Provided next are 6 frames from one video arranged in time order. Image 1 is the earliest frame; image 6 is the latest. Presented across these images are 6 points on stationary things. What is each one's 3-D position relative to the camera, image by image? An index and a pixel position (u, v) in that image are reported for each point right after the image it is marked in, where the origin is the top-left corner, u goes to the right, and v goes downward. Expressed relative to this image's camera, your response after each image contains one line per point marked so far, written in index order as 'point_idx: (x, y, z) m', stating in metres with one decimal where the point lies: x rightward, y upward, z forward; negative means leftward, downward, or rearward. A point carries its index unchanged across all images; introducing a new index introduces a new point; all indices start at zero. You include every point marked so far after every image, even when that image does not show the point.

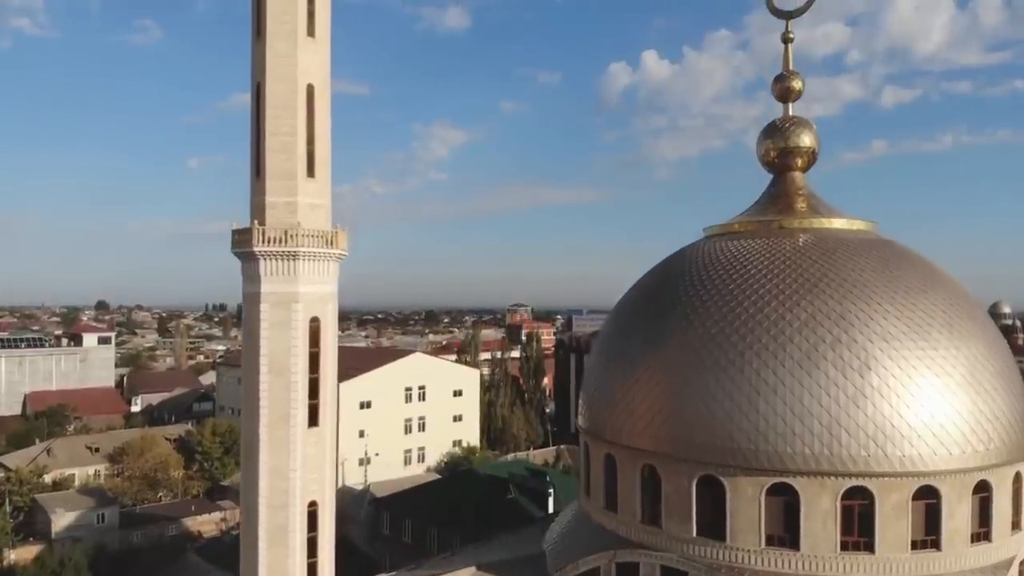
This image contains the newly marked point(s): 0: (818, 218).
0: (+3.2, +0.7, +7.9) m
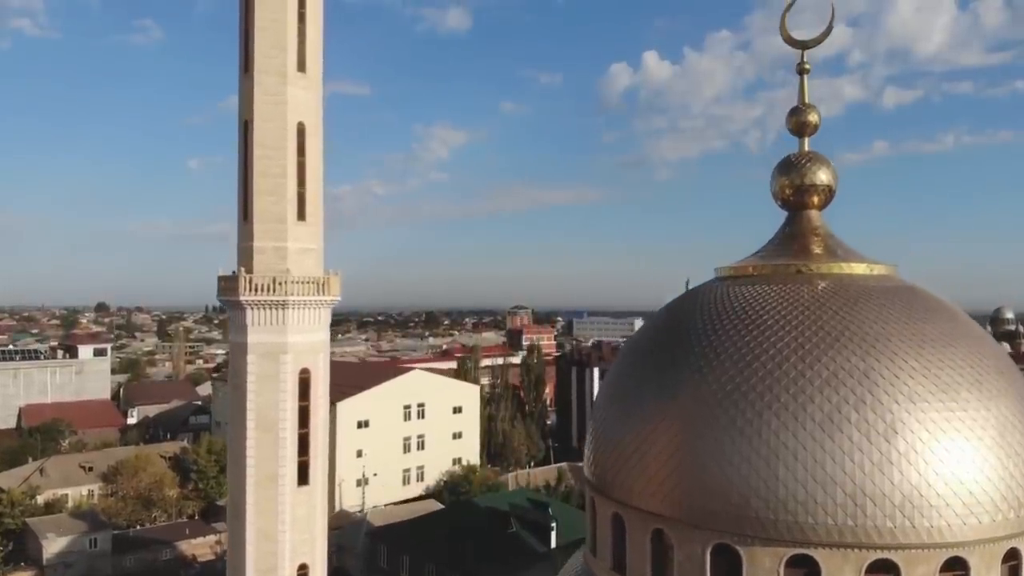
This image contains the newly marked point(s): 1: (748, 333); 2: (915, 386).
0: (+3.2, +0.3, +7.5) m
1: (+2.2, -0.4, +7.1) m
2: (+3.5, -0.8, +6.5) m
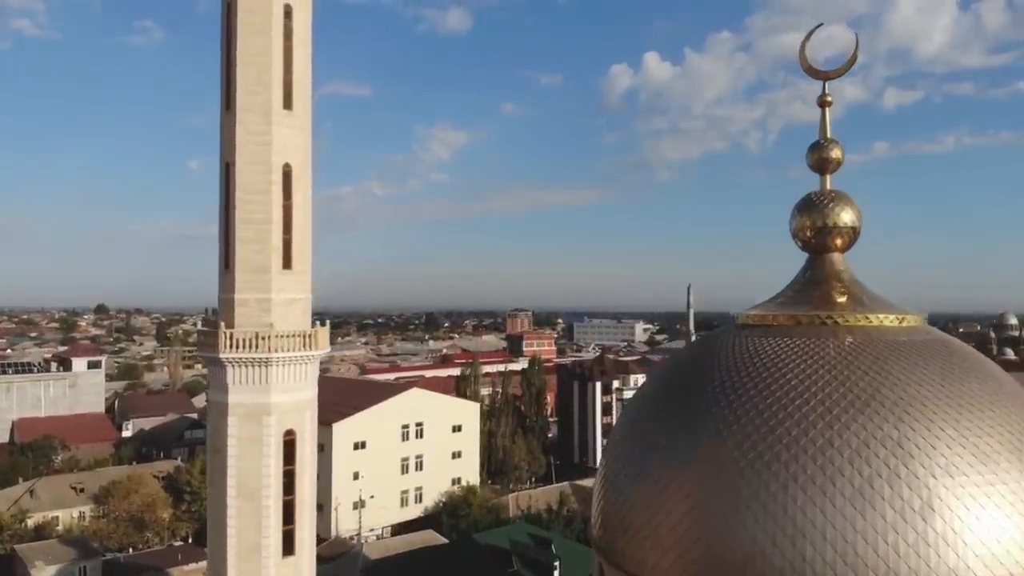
0: (+3.2, -0.2, +7.0) m
1: (+2.2, -0.9, +6.6) m
2: (+3.5, -1.3, +6.0) m
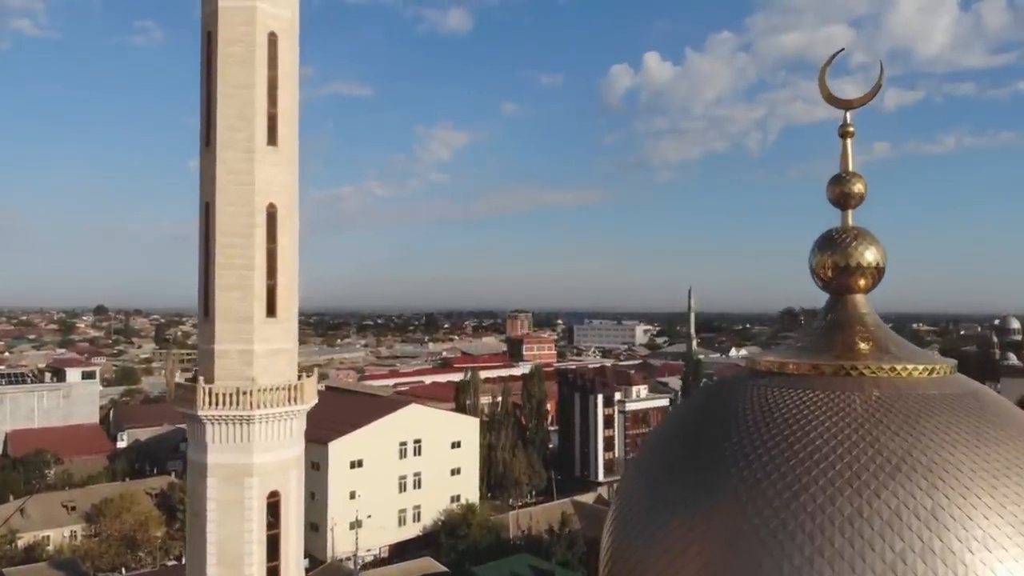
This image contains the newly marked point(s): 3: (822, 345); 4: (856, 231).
0: (+3.2, -0.6, +6.5) m
1: (+2.2, -1.3, +6.1) m
2: (+3.5, -1.7, +5.5) m
3: (+2.8, -0.5, +6.9) m
4: (+3.3, +0.5, +7.2) m
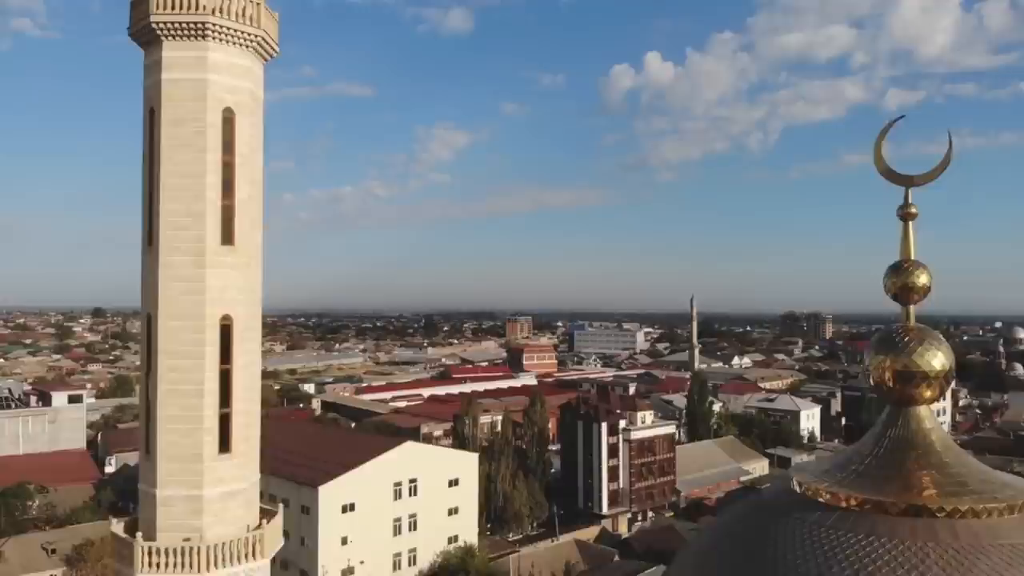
0: (+3.3, -1.5, +5.4) m
1: (+2.3, -2.2, +5.1) m
2: (+3.5, -2.6, +4.4) m
3: (+2.8, -1.4, +5.8) m
4: (+3.3, -0.3, +6.1) m
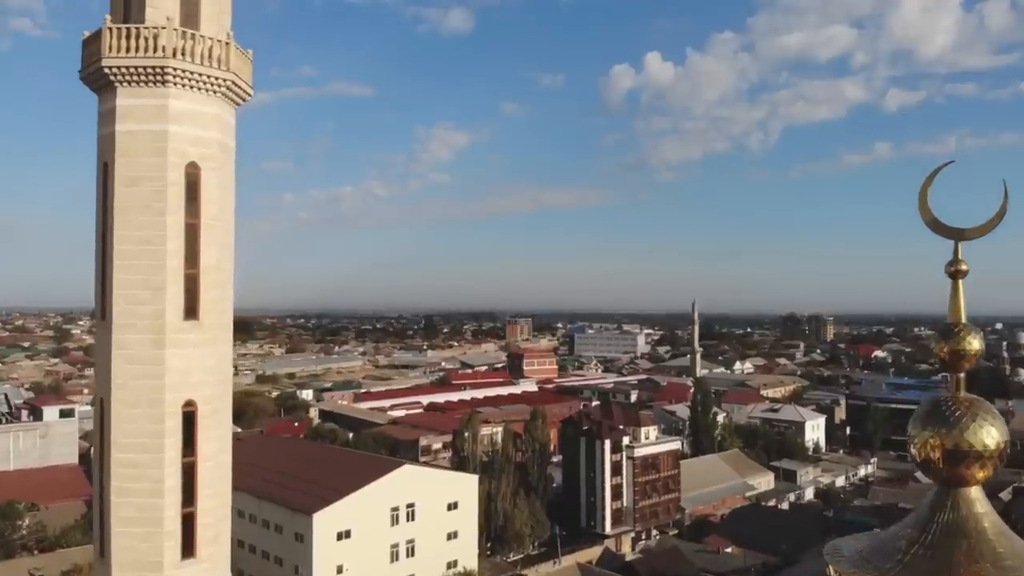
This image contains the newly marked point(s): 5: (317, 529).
0: (+3.3, -2.0, +4.8) m
1: (+2.3, -2.7, +4.4) m
2: (+3.5, -3.1, +3.8) m
3: (+2.9, -1.9, +5.1) m
4: (+3.3, -0.8, +5.5) m
5: (-4.7, -5.9, +18.3) m
